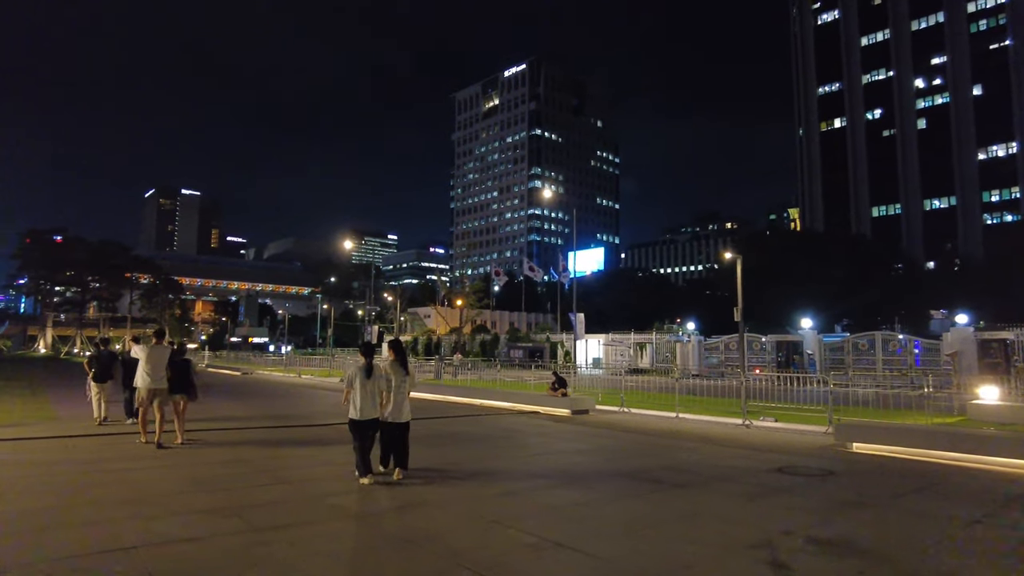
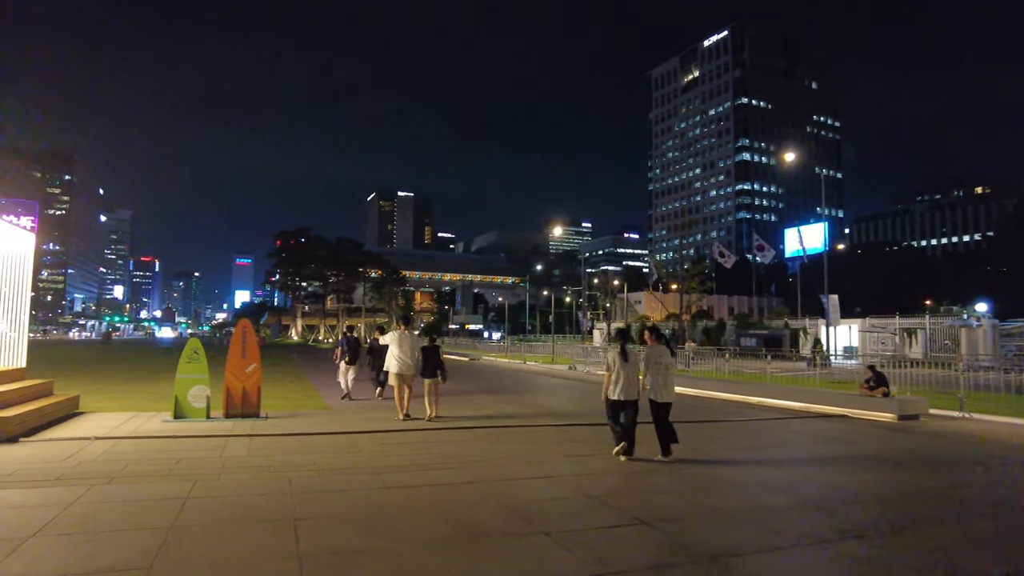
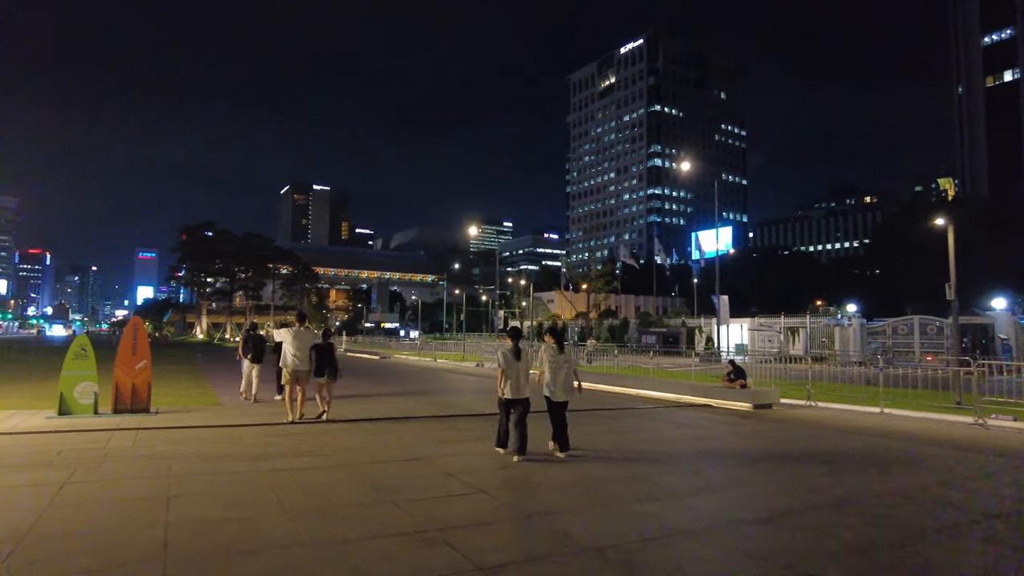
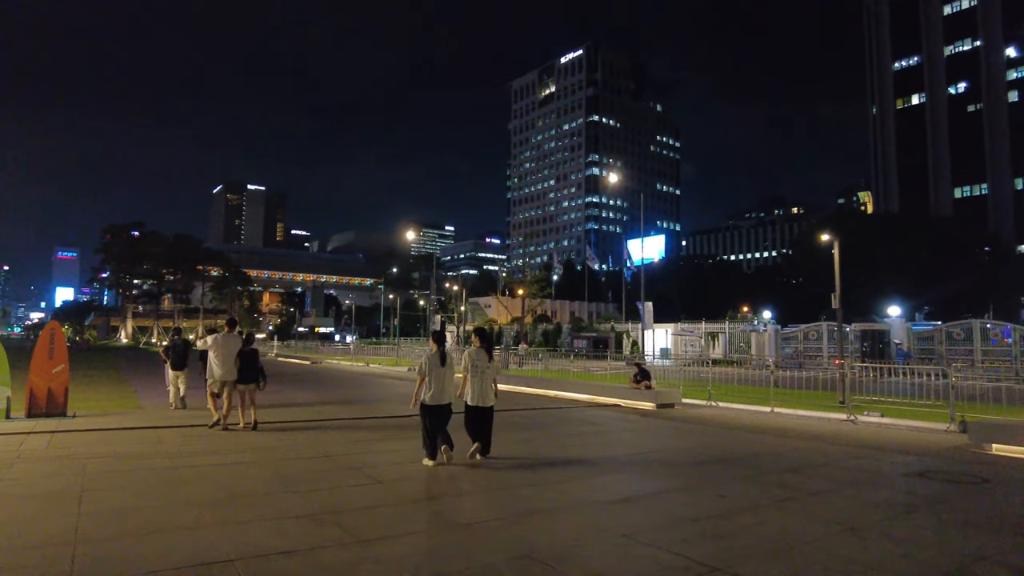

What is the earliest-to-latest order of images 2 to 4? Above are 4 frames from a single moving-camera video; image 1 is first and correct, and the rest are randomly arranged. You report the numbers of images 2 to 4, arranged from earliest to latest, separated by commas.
4, 3, 2
